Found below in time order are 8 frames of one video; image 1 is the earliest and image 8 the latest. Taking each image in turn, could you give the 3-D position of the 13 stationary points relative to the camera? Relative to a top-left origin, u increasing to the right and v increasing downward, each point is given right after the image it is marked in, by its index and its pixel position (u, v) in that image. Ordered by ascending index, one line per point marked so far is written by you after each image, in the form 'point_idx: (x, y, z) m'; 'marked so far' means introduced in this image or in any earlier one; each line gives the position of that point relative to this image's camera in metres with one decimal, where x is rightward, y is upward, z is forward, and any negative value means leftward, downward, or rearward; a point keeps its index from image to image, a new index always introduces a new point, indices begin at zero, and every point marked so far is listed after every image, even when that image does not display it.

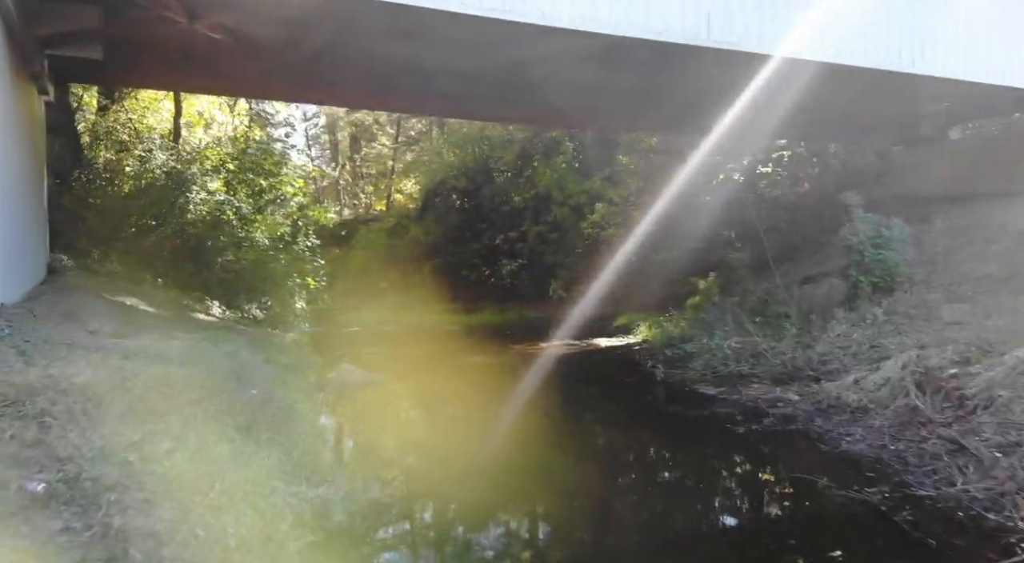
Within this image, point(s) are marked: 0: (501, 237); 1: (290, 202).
0: (-0.3, +1.2, +18.0) m
1: (-4.3, +1.6, +13.4) m
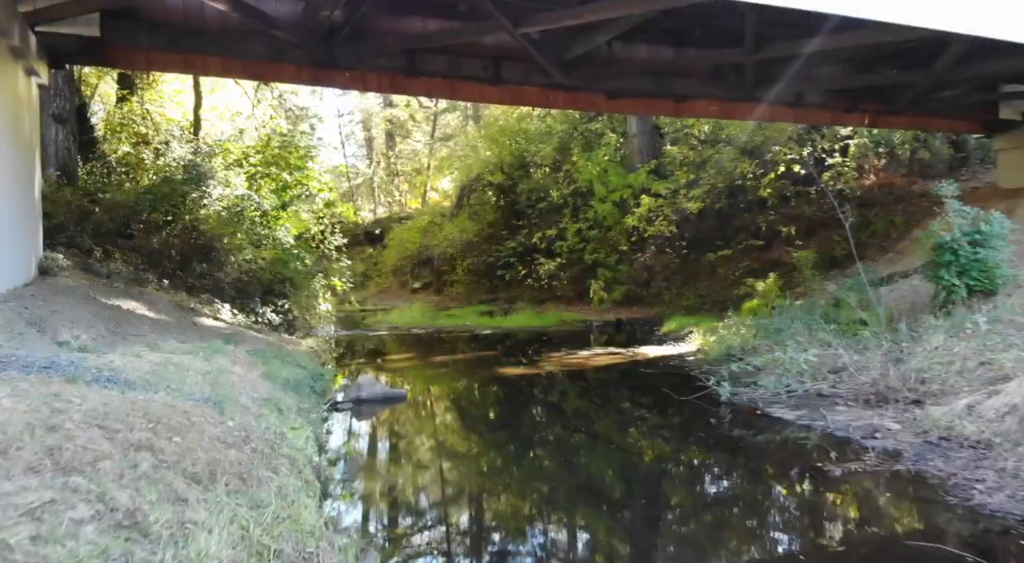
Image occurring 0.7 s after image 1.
0: (+0.6, +1.2, +17.0) m
1: (-3.6, +1.6, +12.6) m
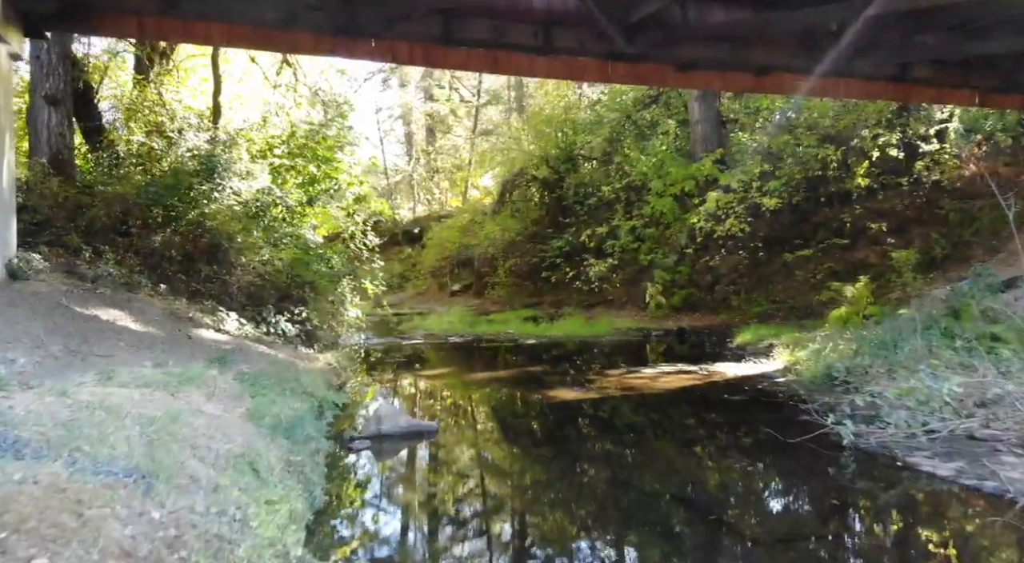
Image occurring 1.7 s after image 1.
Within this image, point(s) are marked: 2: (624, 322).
0: (+1.7, +1.1, +15.5) m
1: (-2.8, +1.5, +11.4) m
2: (+2.2, -0.8, +13.3) m
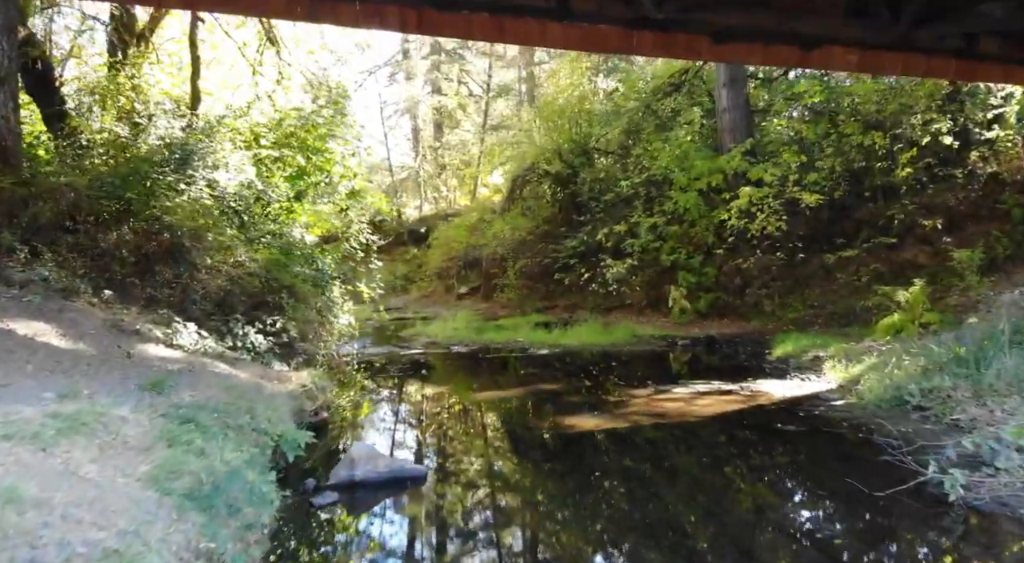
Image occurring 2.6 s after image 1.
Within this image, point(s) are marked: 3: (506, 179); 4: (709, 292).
0: (+1.9, +1.0, +14.4) m
1: (-2.7, +1.5, +10.3) m
2: (+2.4, -0.8, +12.1) m
3: (-0.2, +2.6, +16.9) m
4: (+3.6, -0.2, +12.4) m
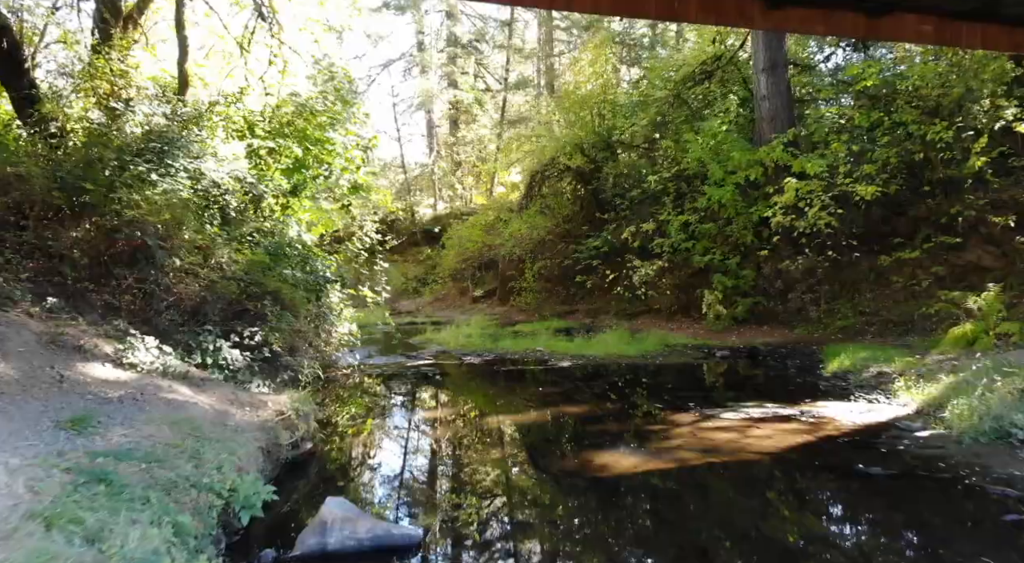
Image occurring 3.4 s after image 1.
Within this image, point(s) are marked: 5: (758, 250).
0: (+2.3, +1.0, +13.3) m
1: (-2.4, +1.4, +9.4) m
2: (+2.7, -0.9, +11.1) m
3: (+0.3, +2.5, +15.9) m
4: (+3.9, -0.2, +11.3) m
5: (+4.2, +0.5, +11.6) m
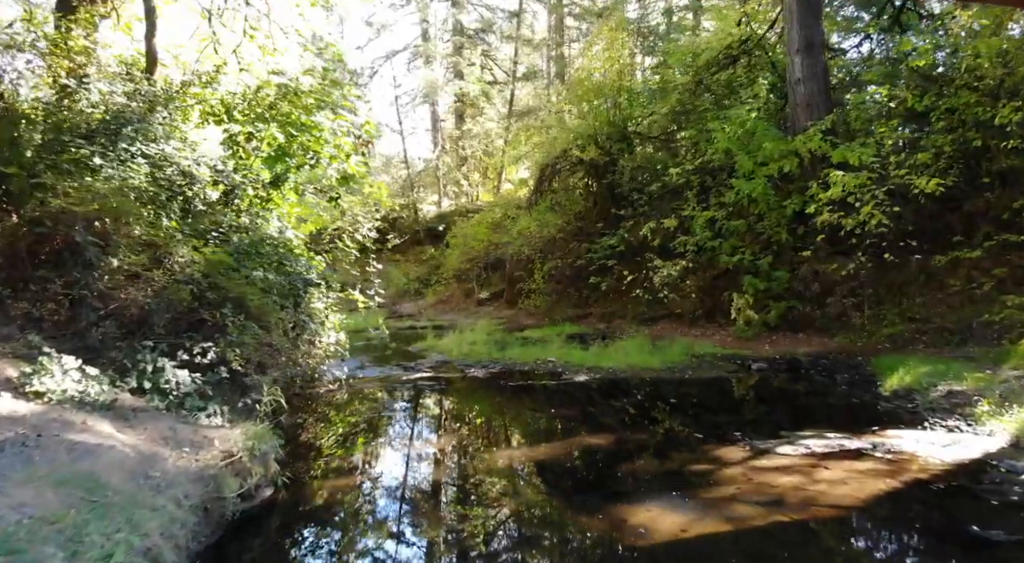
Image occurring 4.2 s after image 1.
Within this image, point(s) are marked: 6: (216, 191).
0: (+2.5, +1.0, +12.2) m
1: (-2.3, +1.4, +8.3) m
2: (+2.8, -0.9, +10.0) m
3: (+0.5, +2.5, +14.9) m
4: (+4.0, -0.3, +10.3) m
5: (+4.4, +0.5, +10.6) m
6: (-3.1, +1.0, +7.2) m
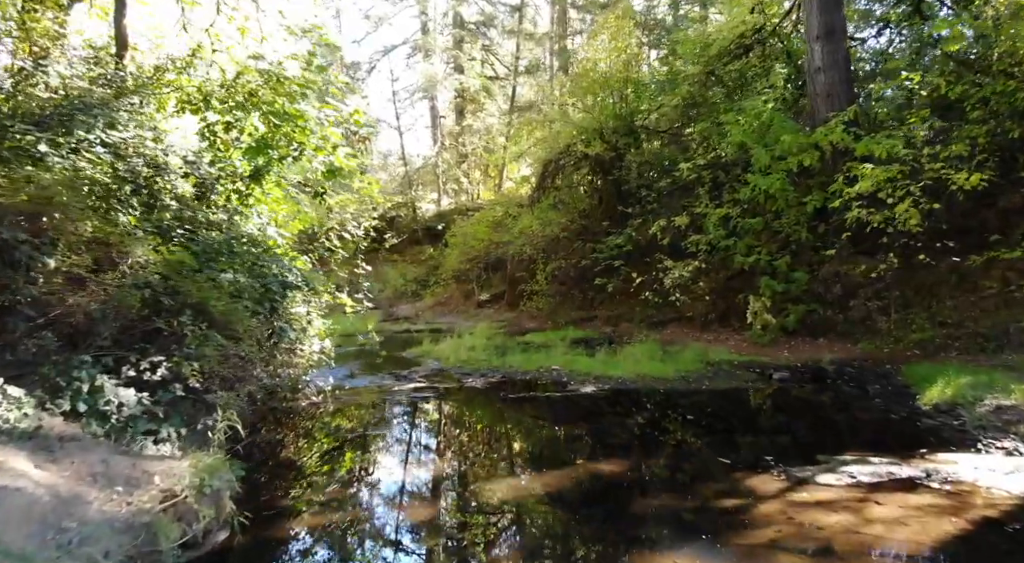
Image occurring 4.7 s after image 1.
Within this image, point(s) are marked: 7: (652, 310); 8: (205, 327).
0: (+2.5, +0.9, +11.6) m
1: (-2.3, +1.4, +7.7) m
2: (+2.9, -0.9, +9.4) m
3: (+0.5, +2.4, +14.2) m
4: (+4.1, -0.3, +9.6) m
5: (+4.4, +0.5, +9.9) m
6: (-3.1, +0.9, +6.6) m
7: (+2.4, -0.5, +11.4) m
8: (-2.1, -0.3, +4.7) m
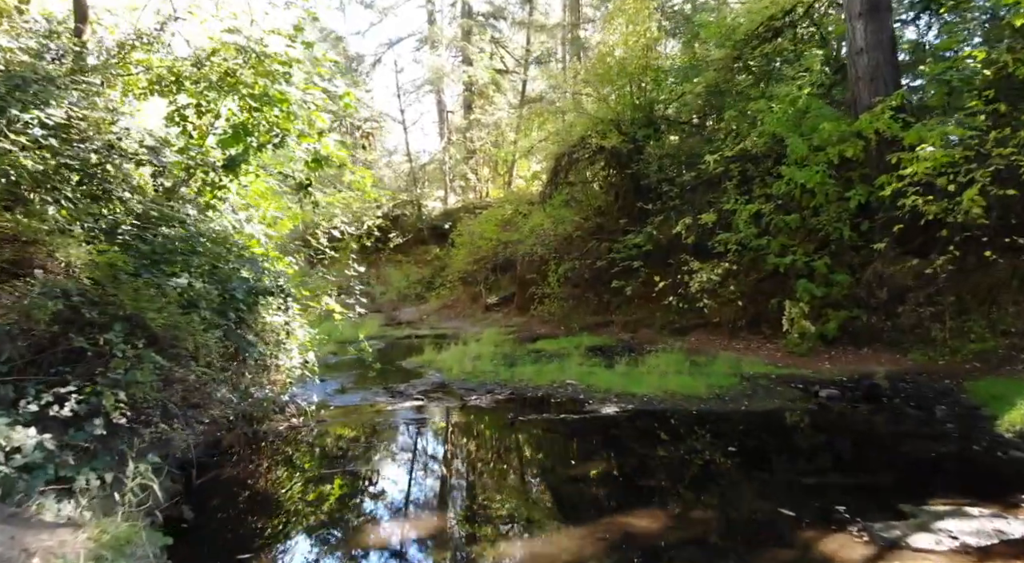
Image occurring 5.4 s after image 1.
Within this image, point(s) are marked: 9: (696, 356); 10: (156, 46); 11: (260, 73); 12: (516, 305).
0: (+2.6, +0.9, +10.7) m
1: (-2.2, +1.3, +6.9) m
2: (+3.0, -1.0, +8.4) m
3: (+0.7, +2.4, +13.3) m
4: (+4.2, -0.4, +8.7) m
5: (+4.5, +0.4, +9.0) m
6: (-3.0, +0.9, +5.8) m
7: (+2.5, -0.5, +10.5) m
8: (-2.1, -0.4, +3.9) m
9: (+2.4, -1.0, +8.8) m
10: (-3.5, +2.3, +6.8) m
11: (-2.5, +2.1, +6.7) m
12: (+0.1, -0.5, +13.5) m
